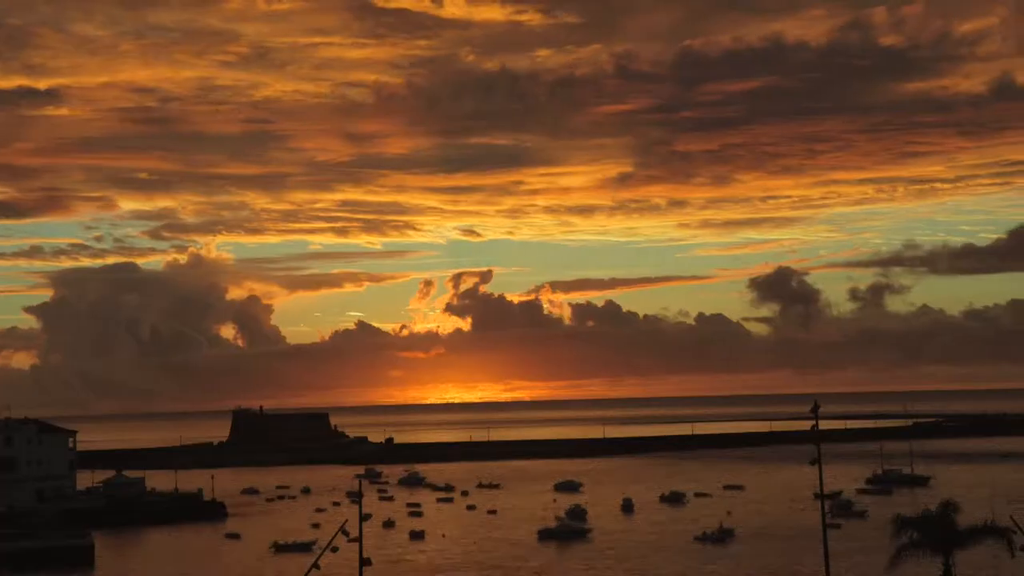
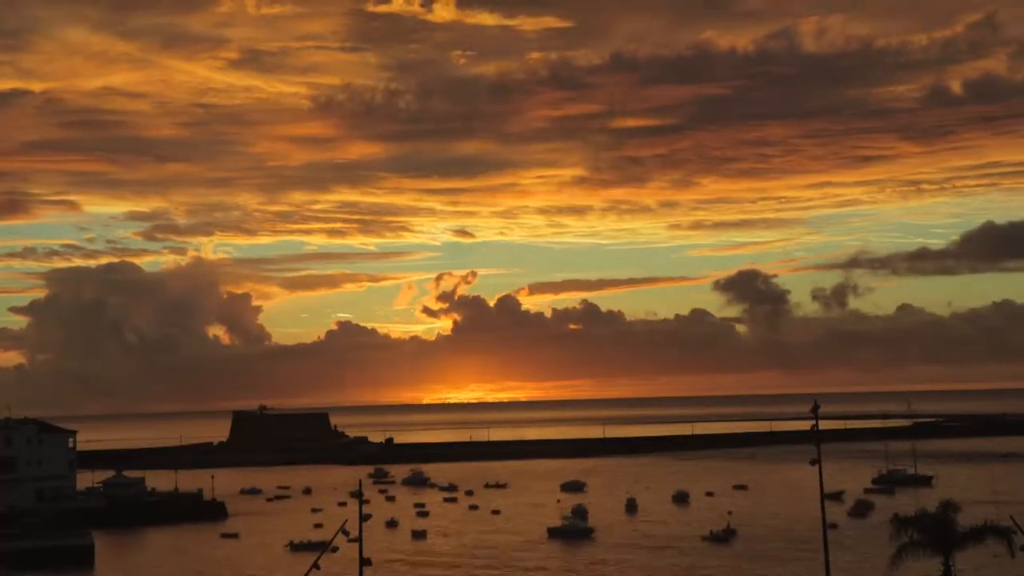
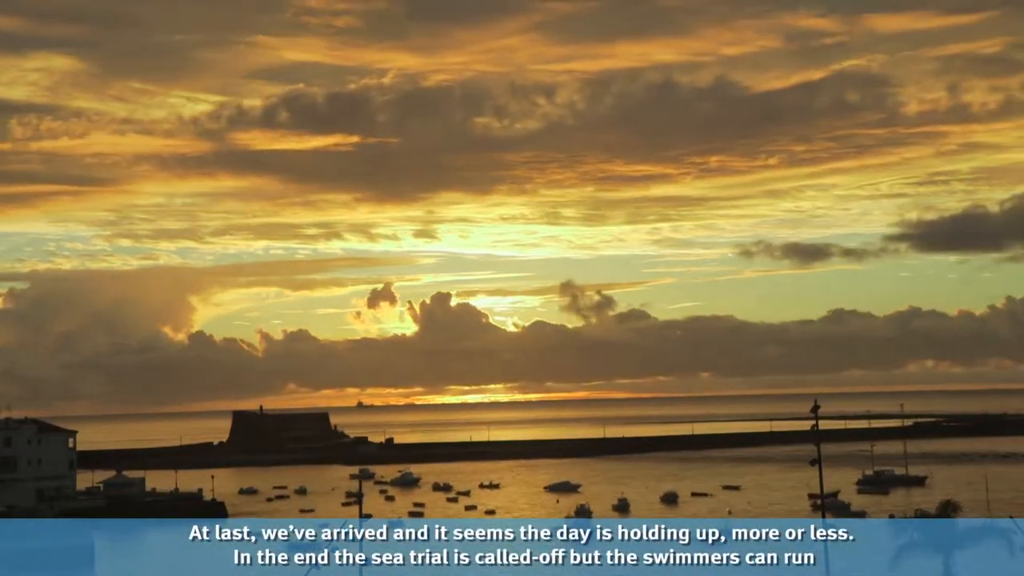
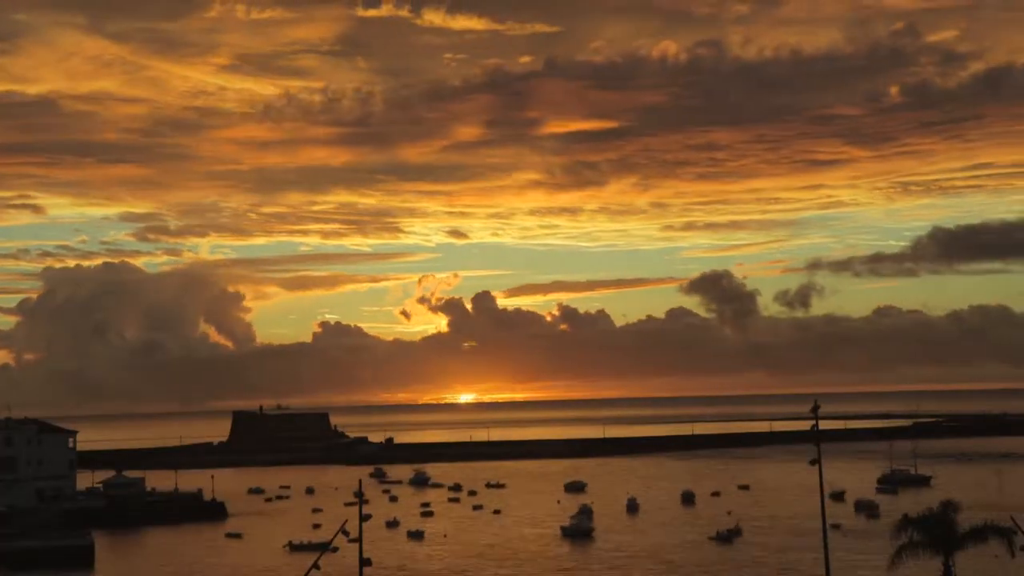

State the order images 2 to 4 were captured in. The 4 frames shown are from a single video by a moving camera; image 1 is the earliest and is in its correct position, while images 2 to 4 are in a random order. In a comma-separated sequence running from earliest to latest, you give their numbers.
2, 4, 3
